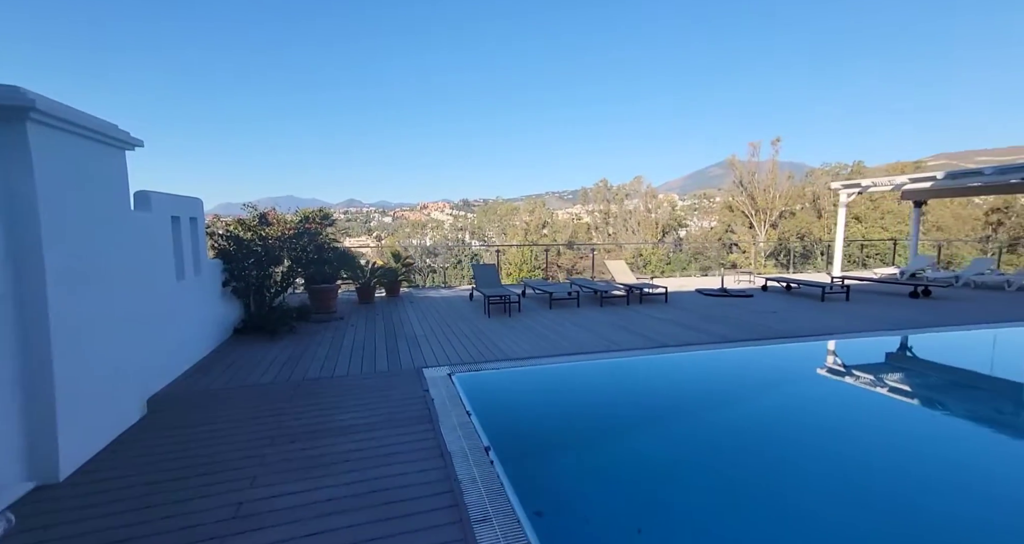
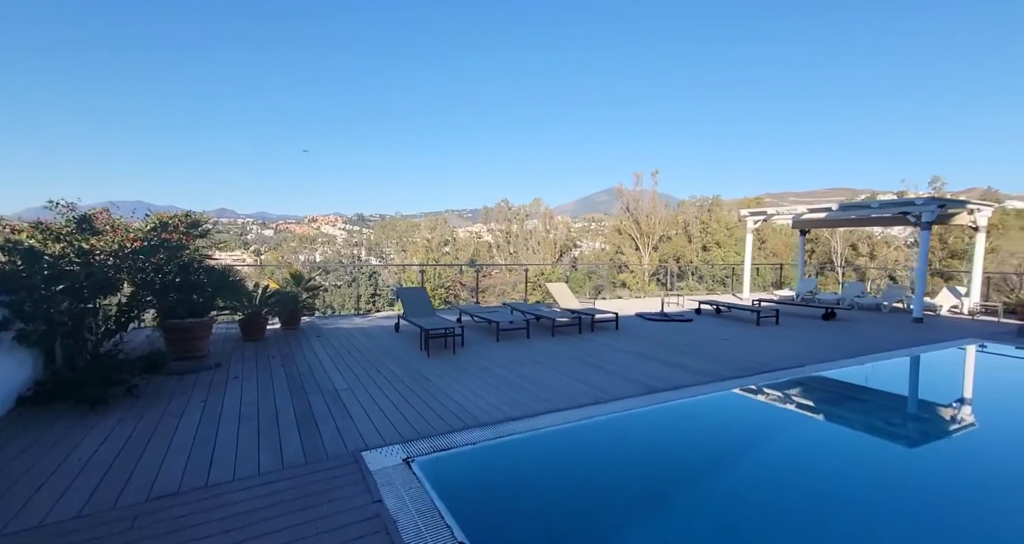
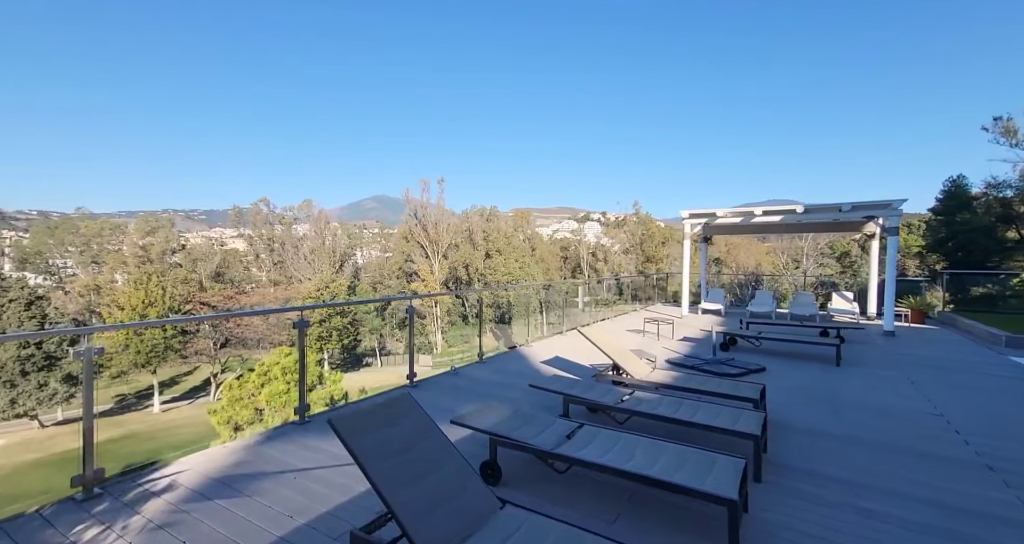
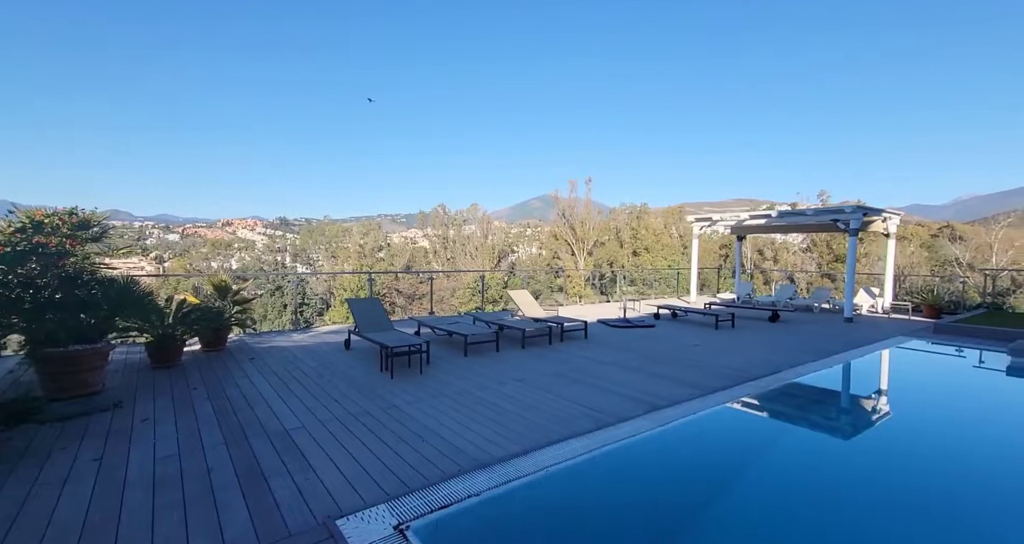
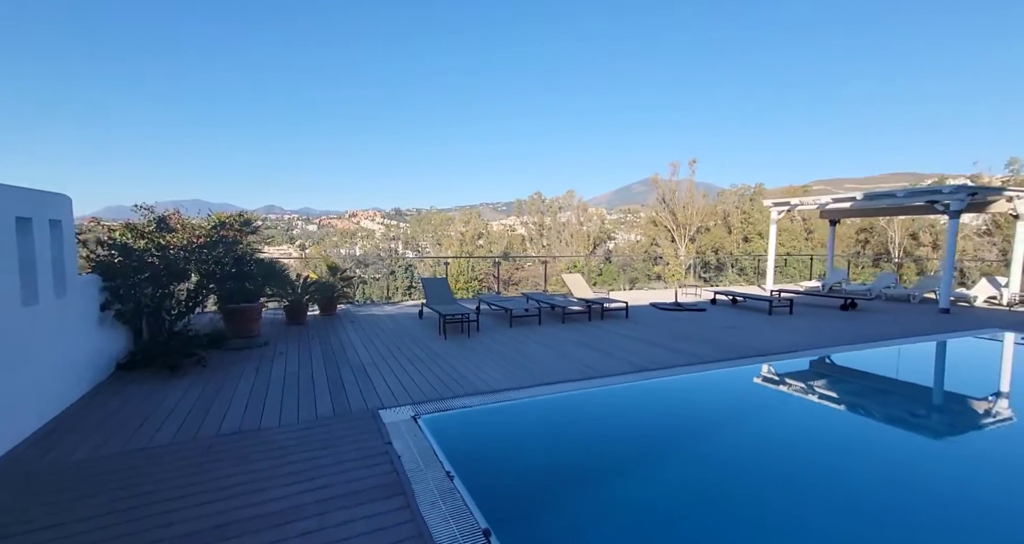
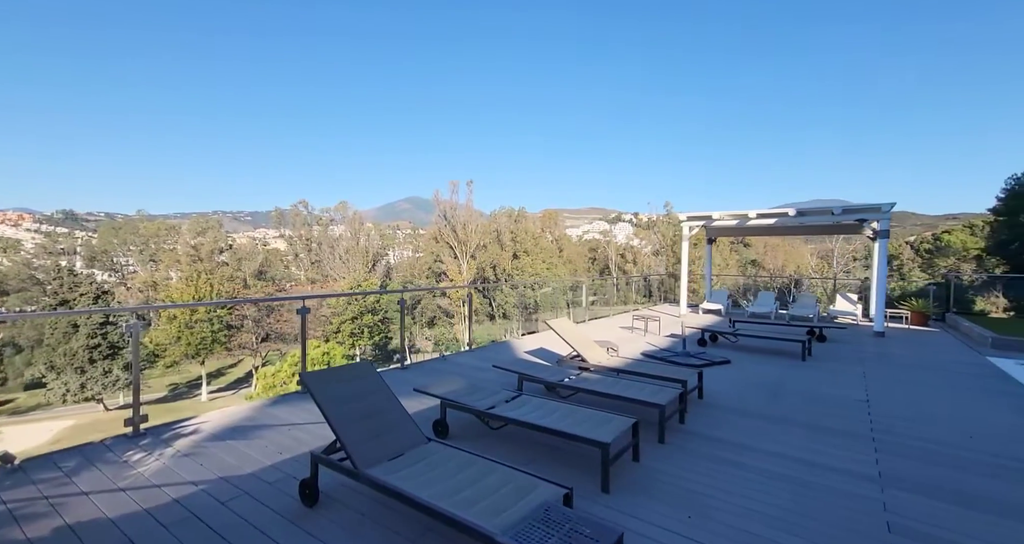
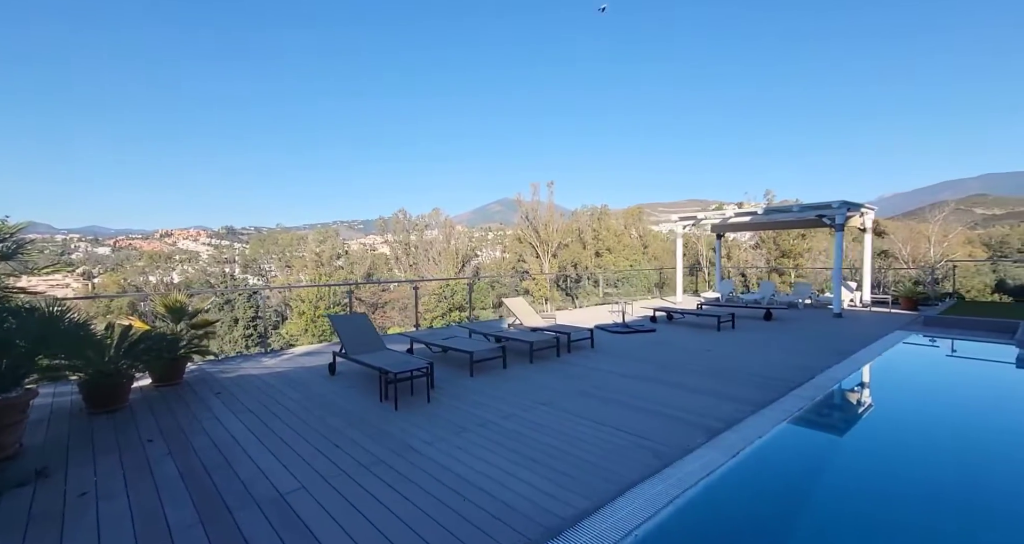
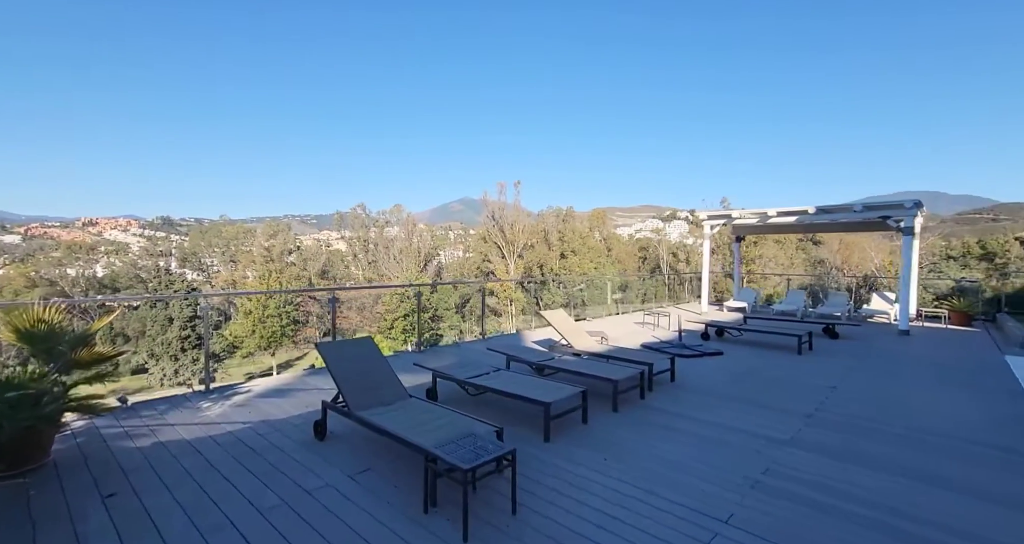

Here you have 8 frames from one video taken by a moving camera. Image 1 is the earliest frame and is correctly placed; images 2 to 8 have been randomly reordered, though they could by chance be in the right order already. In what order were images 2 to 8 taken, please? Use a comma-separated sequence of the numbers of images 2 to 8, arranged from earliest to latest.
5, 2, 4, 7, 8, 6, 3
